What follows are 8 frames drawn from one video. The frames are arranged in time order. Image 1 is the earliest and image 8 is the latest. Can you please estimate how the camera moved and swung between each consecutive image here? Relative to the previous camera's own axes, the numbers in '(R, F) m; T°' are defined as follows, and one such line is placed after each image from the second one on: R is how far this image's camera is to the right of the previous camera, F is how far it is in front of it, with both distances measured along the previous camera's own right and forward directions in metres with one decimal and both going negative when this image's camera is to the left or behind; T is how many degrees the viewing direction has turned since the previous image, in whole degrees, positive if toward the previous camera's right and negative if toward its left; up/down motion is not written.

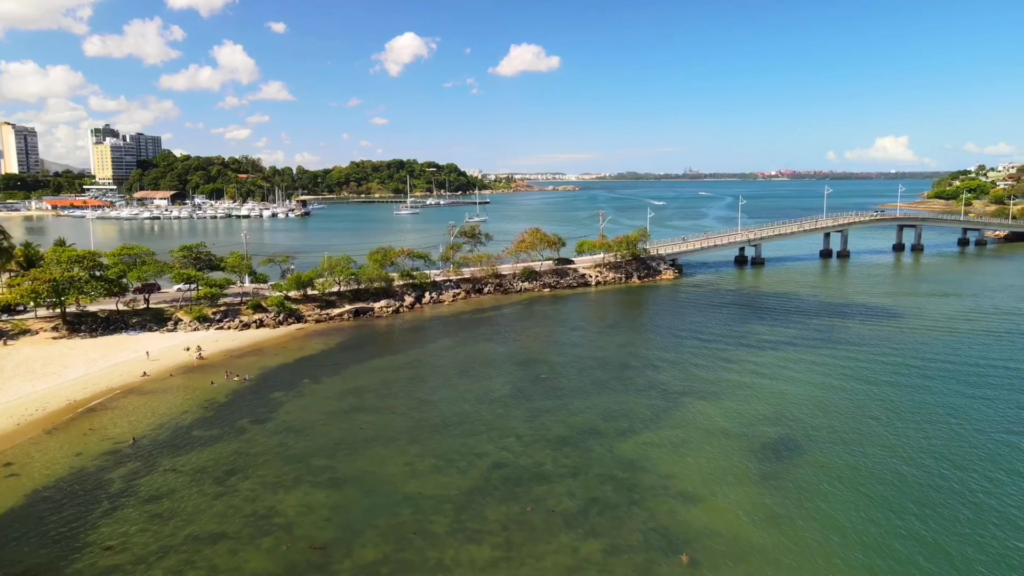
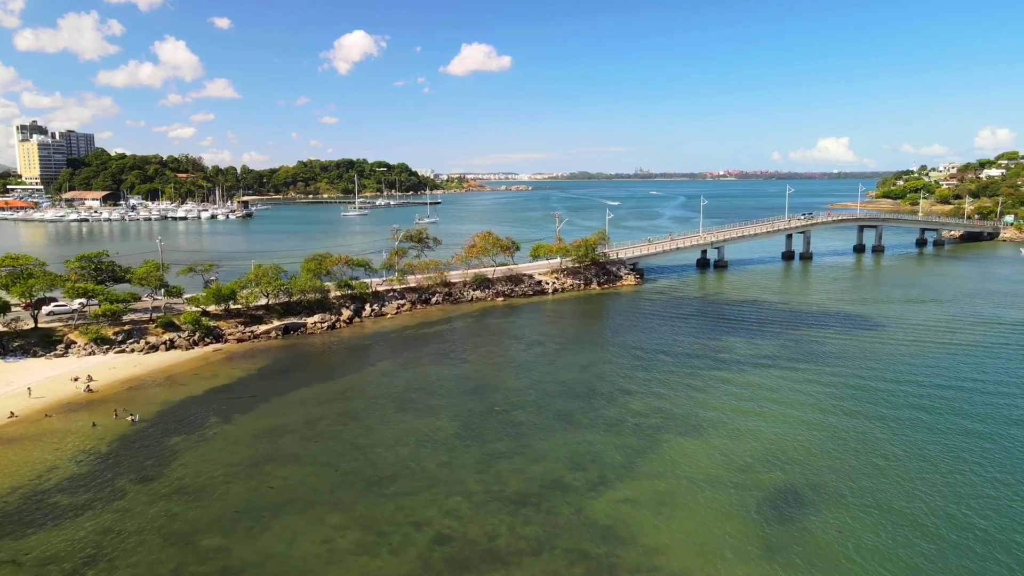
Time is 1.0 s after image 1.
(+0.2, +3.8) m; +4°
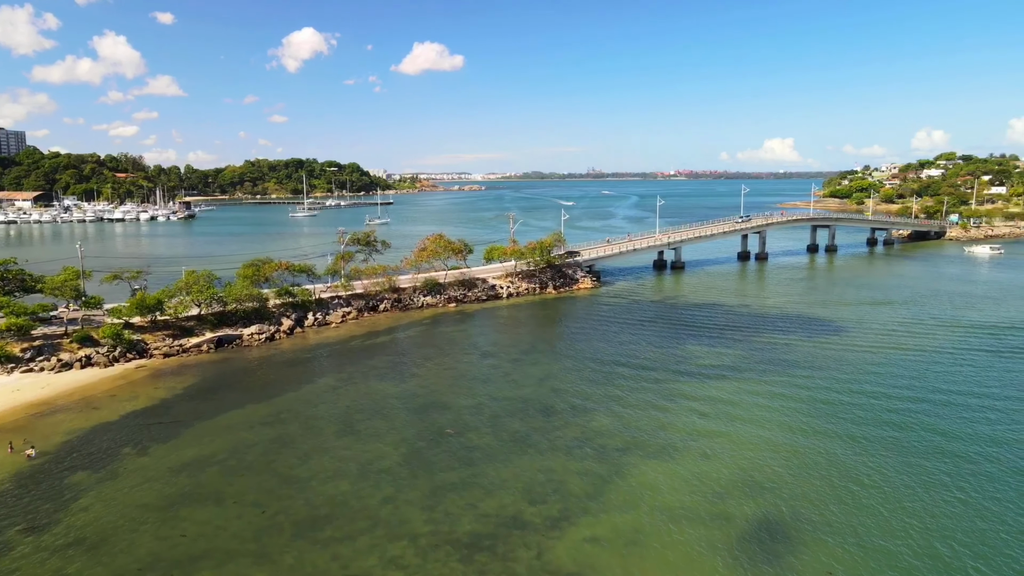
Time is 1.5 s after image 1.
(+0.1, +1.9) m; +4°
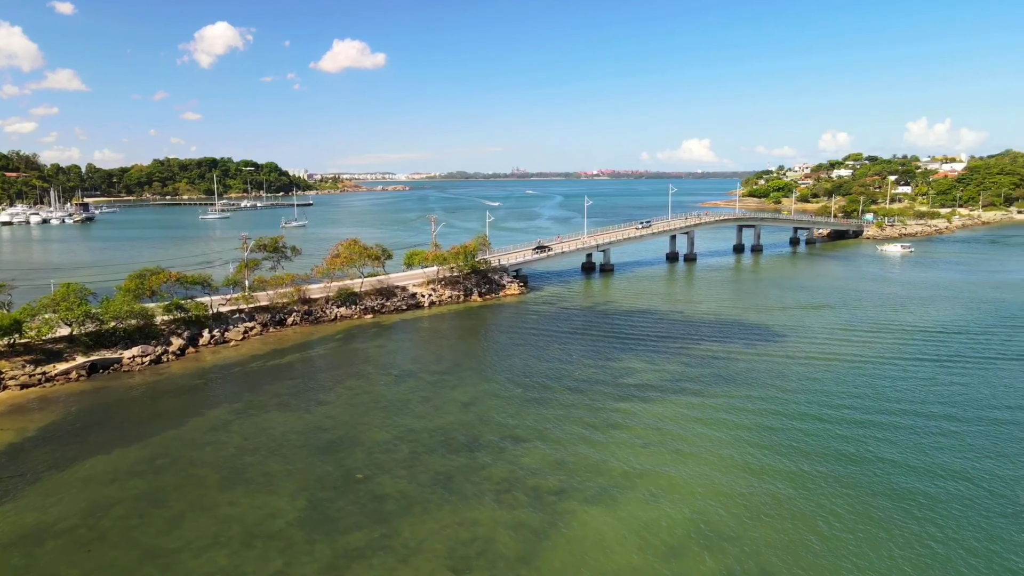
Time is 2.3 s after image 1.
(+0.2, +2.8) m; +6°
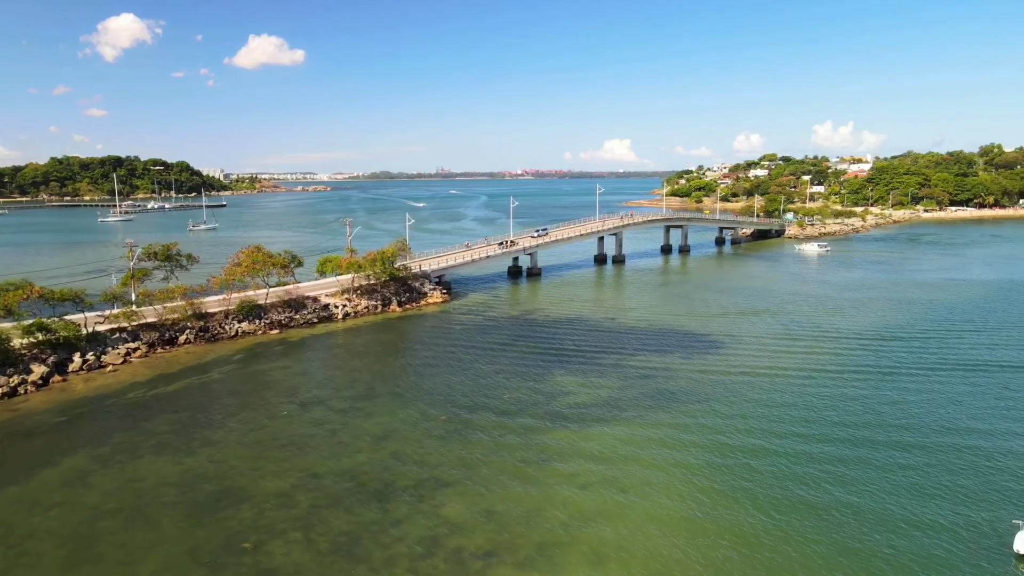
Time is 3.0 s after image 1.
(+0.2, +2.8) m; +6°
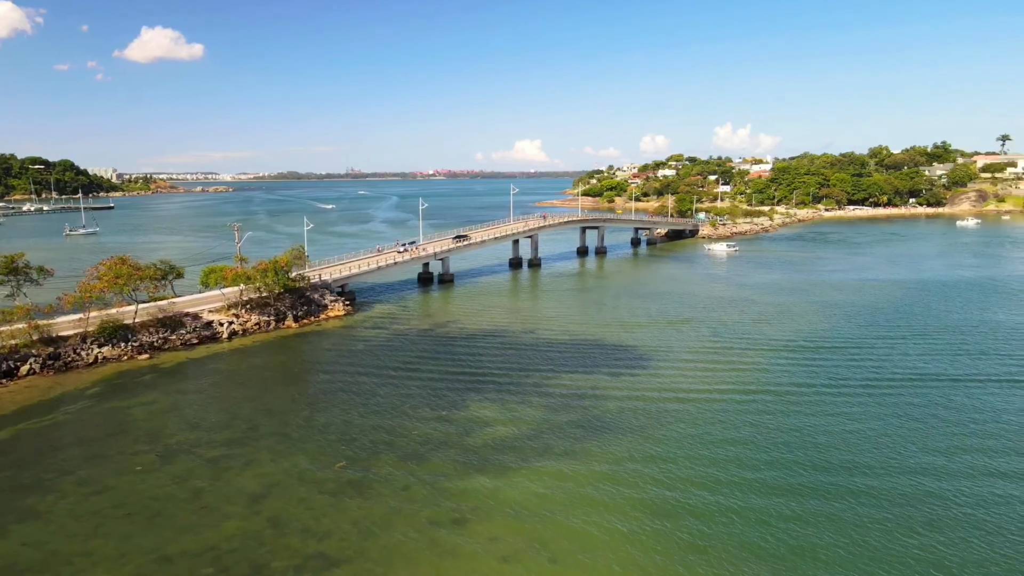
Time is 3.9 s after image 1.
(+0.2, +3.3) m; +7°
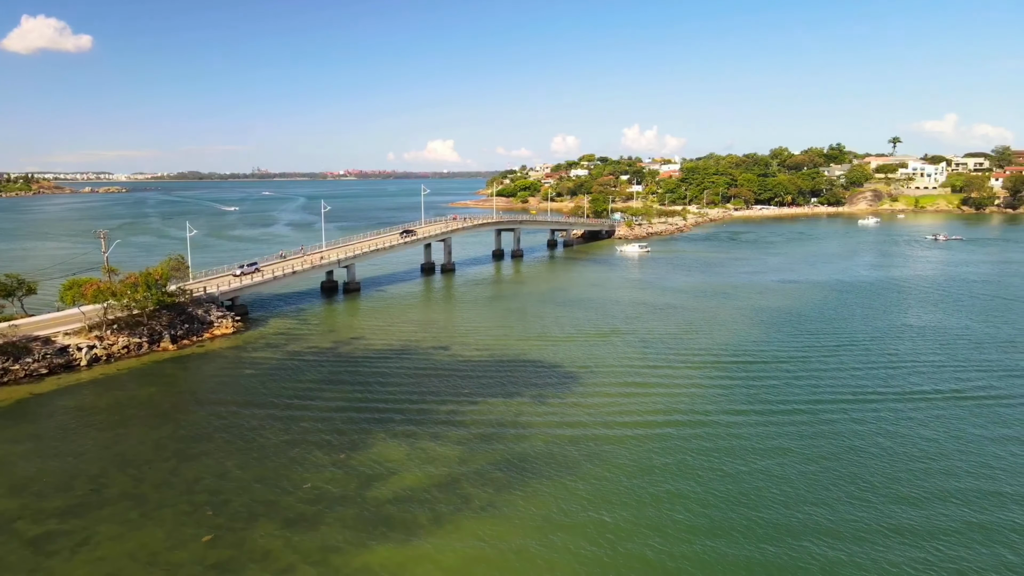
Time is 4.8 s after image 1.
(+0.2, +3.3) m; +7°
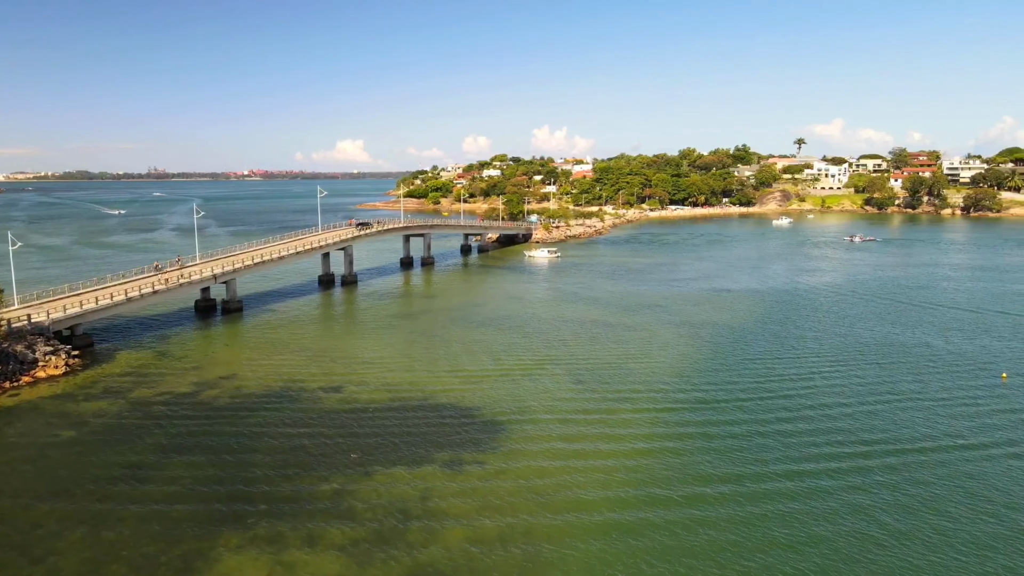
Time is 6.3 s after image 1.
(+0.2, +5.7) m; +7°
